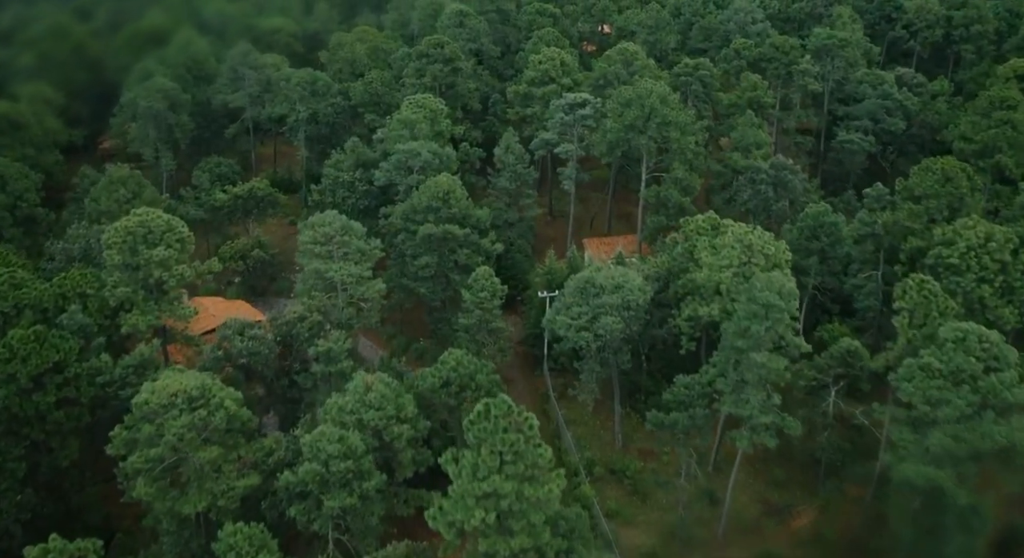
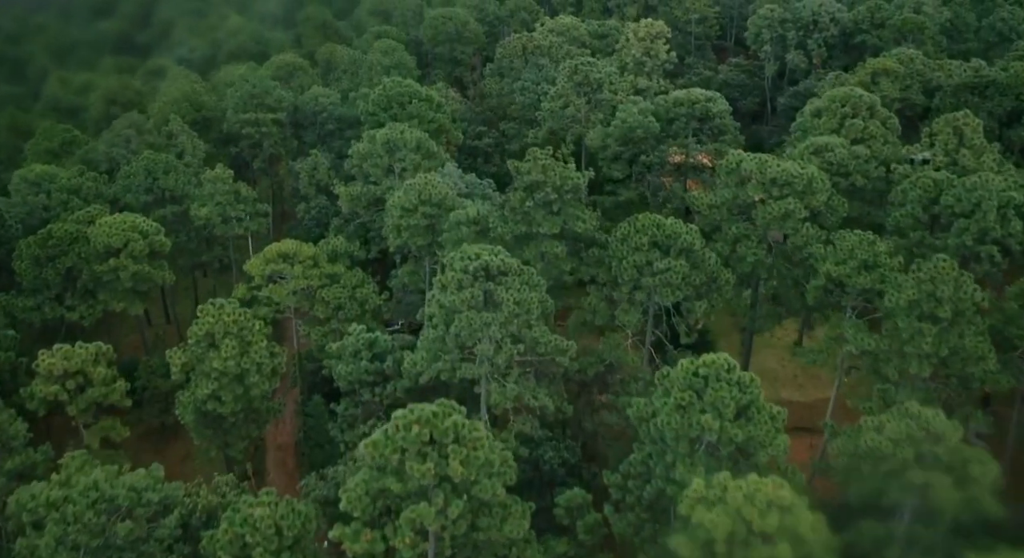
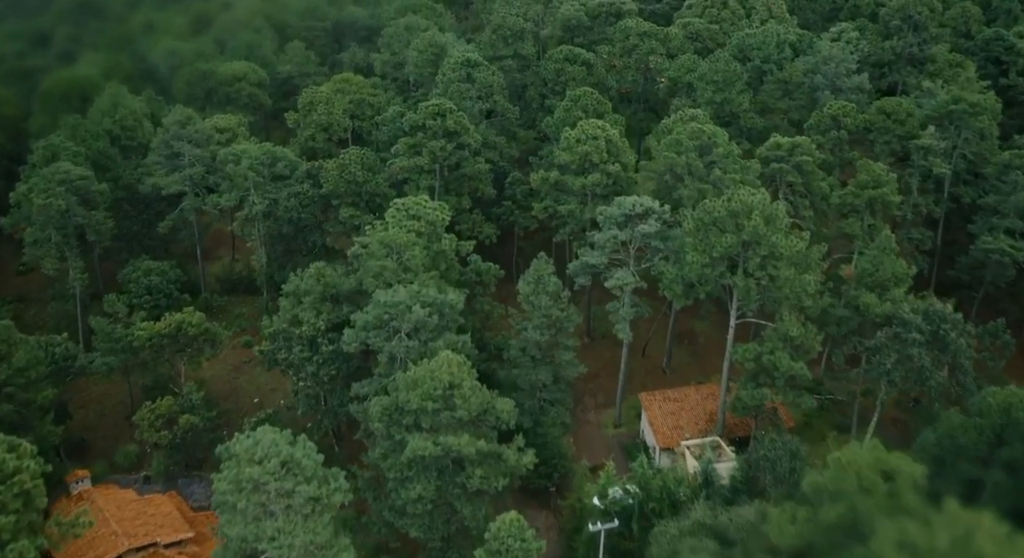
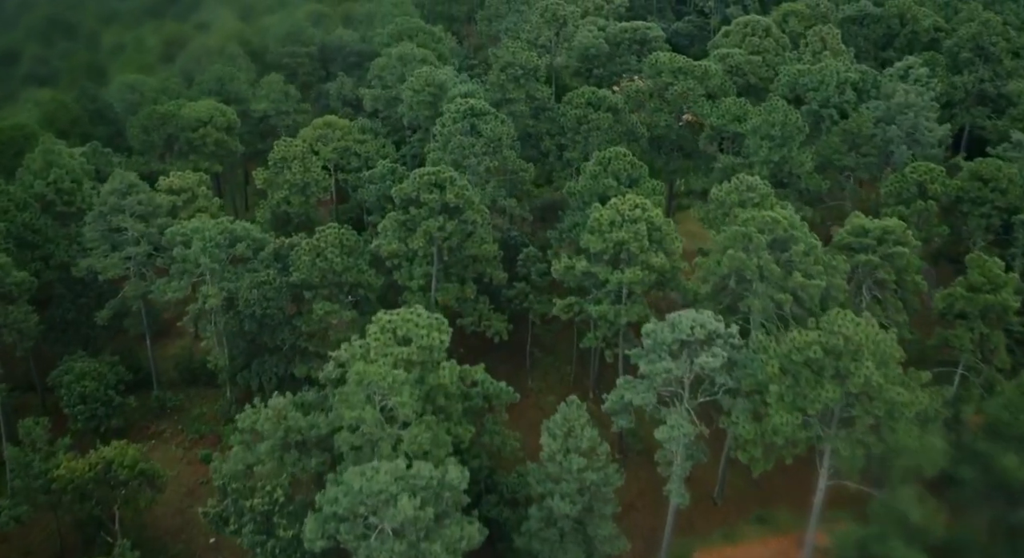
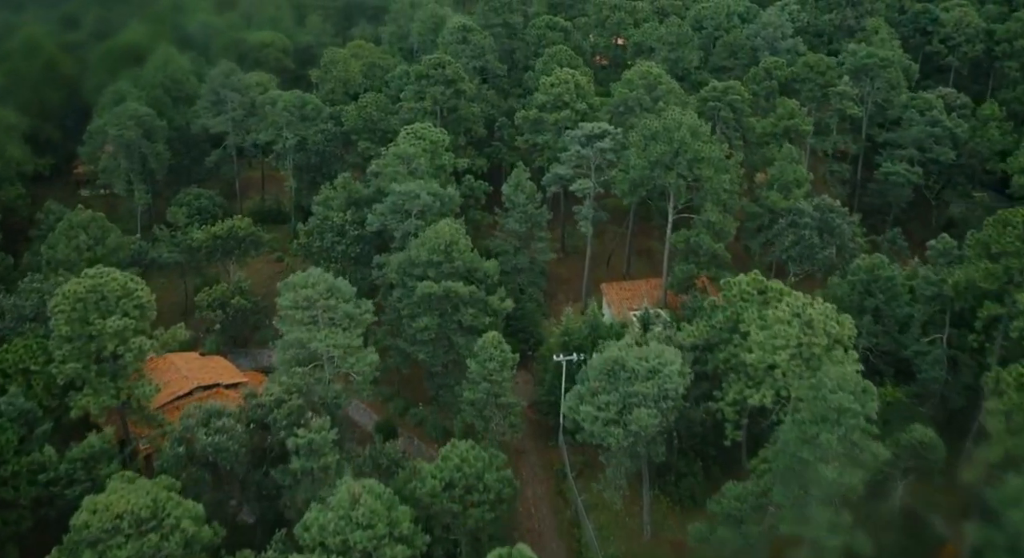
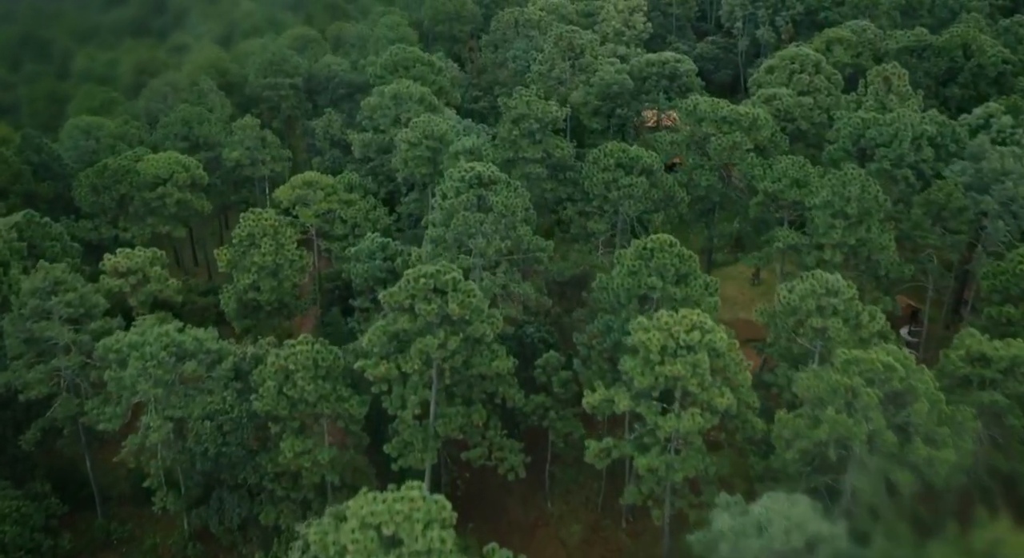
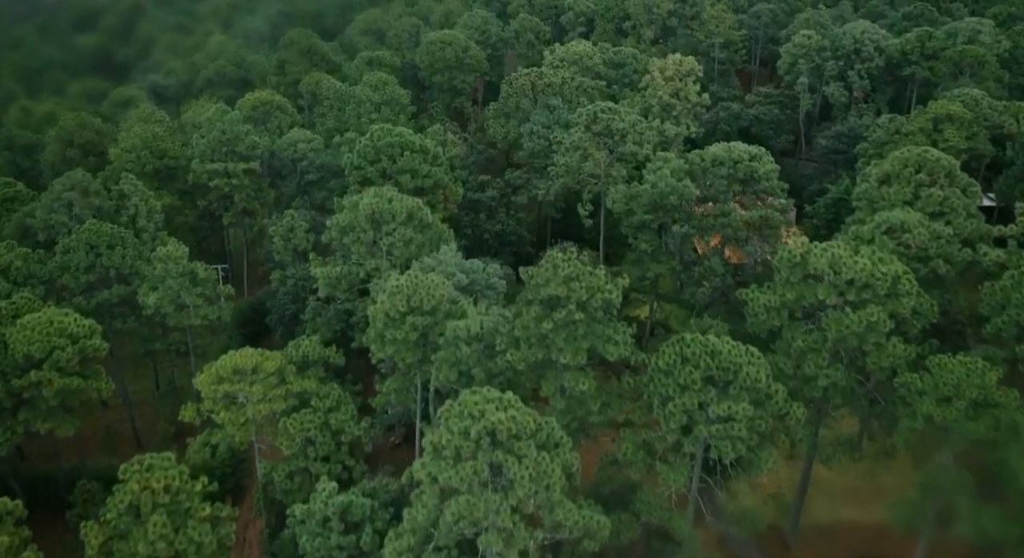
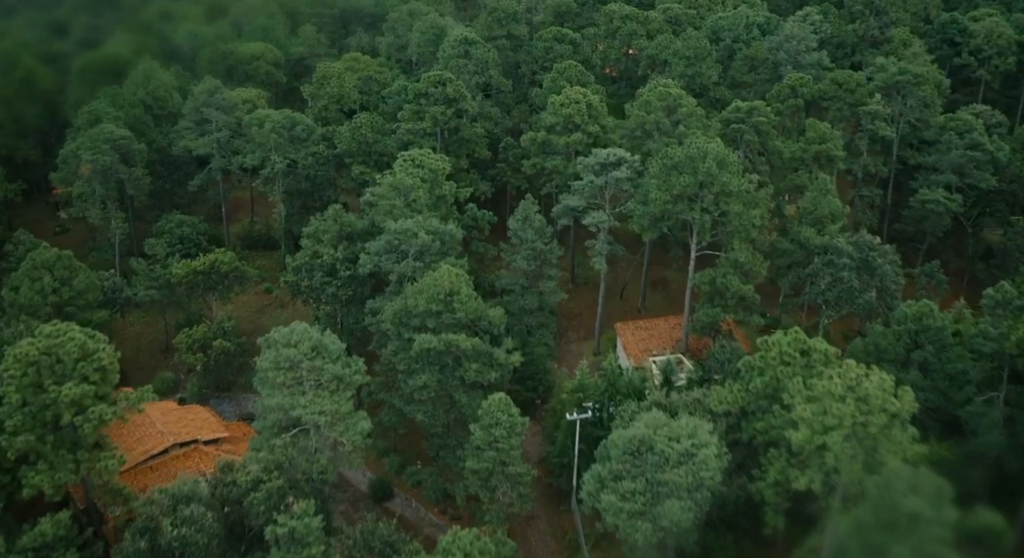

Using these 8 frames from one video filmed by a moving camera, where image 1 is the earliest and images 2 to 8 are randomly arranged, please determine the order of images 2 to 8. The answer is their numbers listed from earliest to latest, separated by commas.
5, 8, 3, 4, 6, 2, 7
